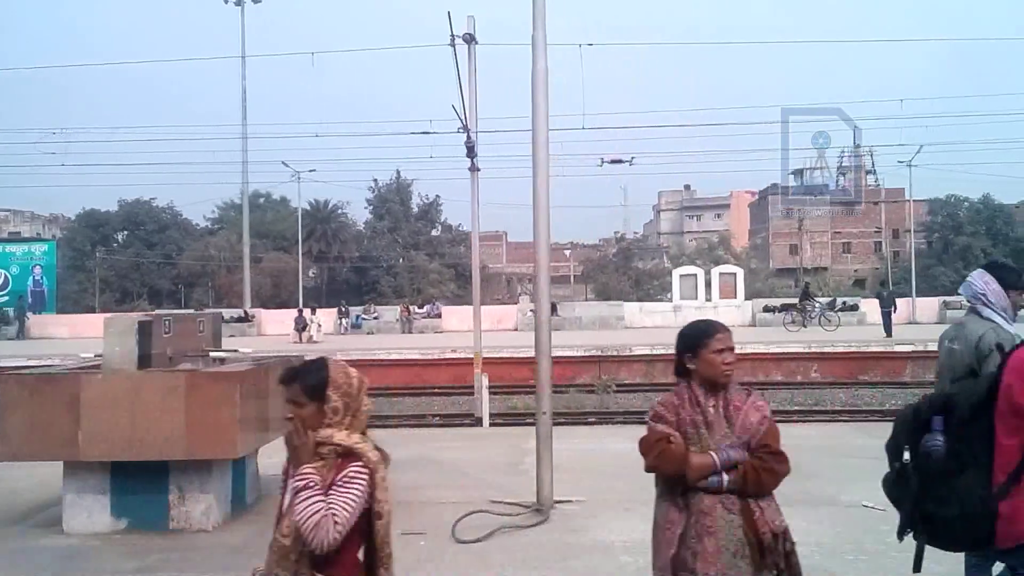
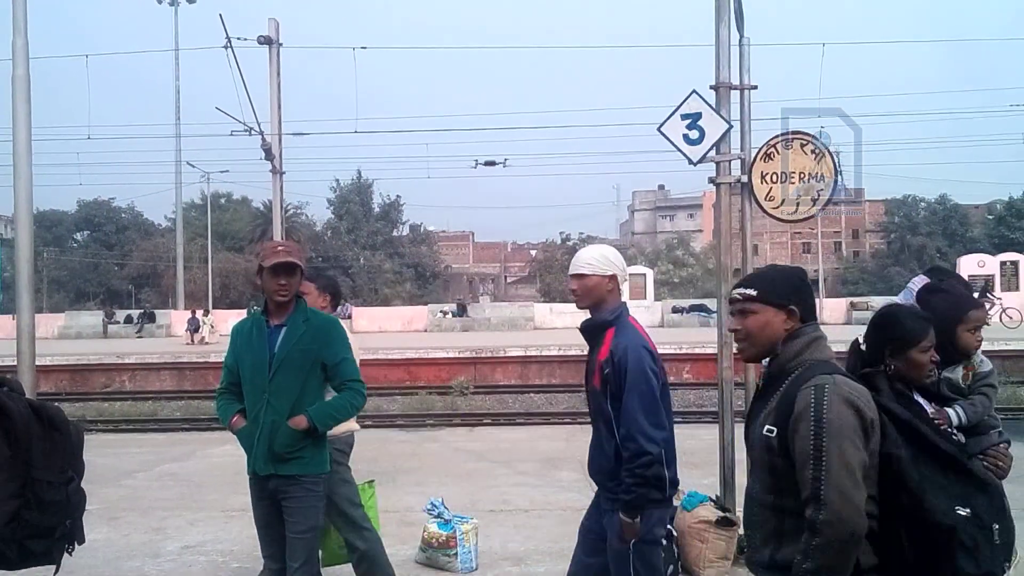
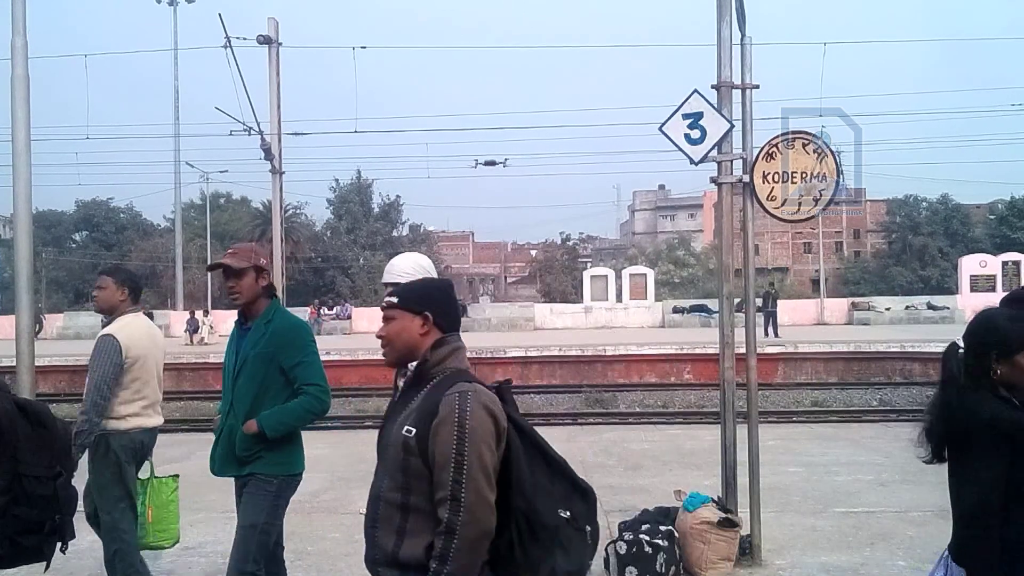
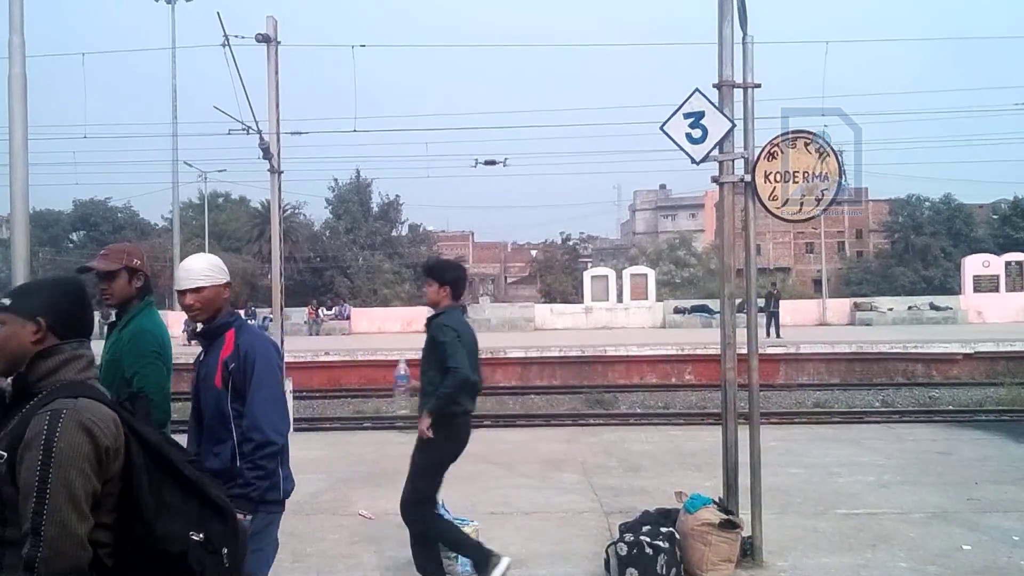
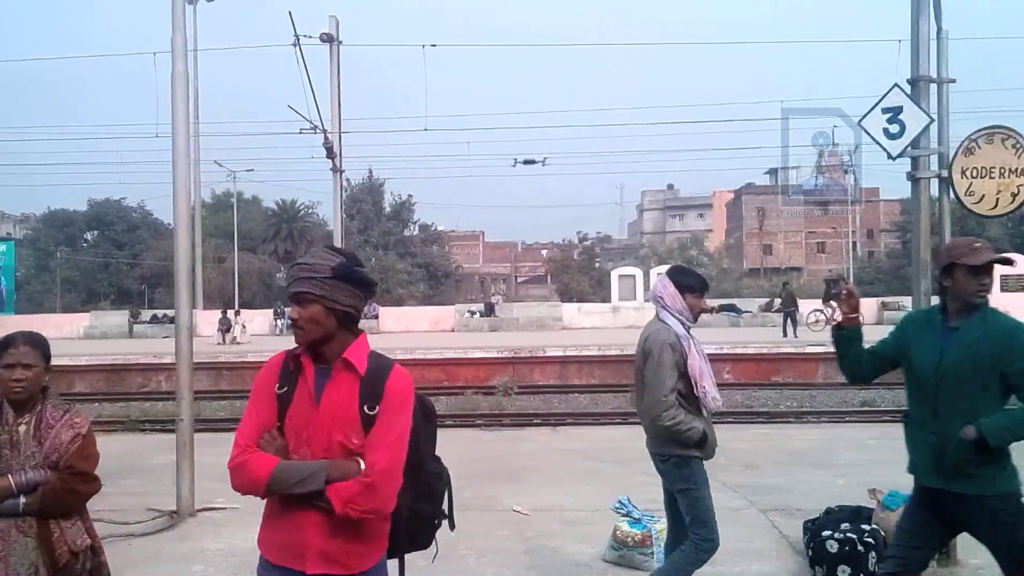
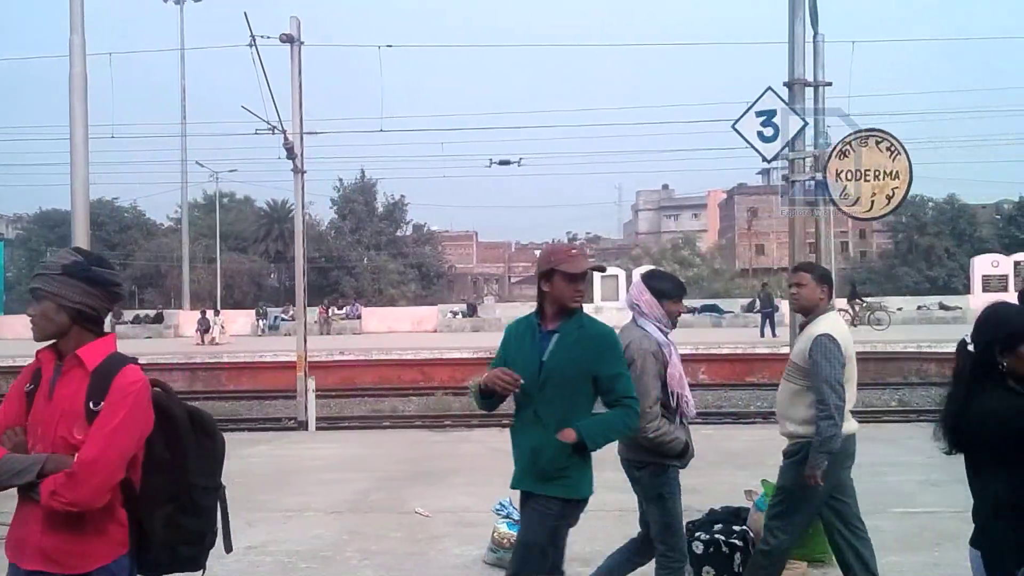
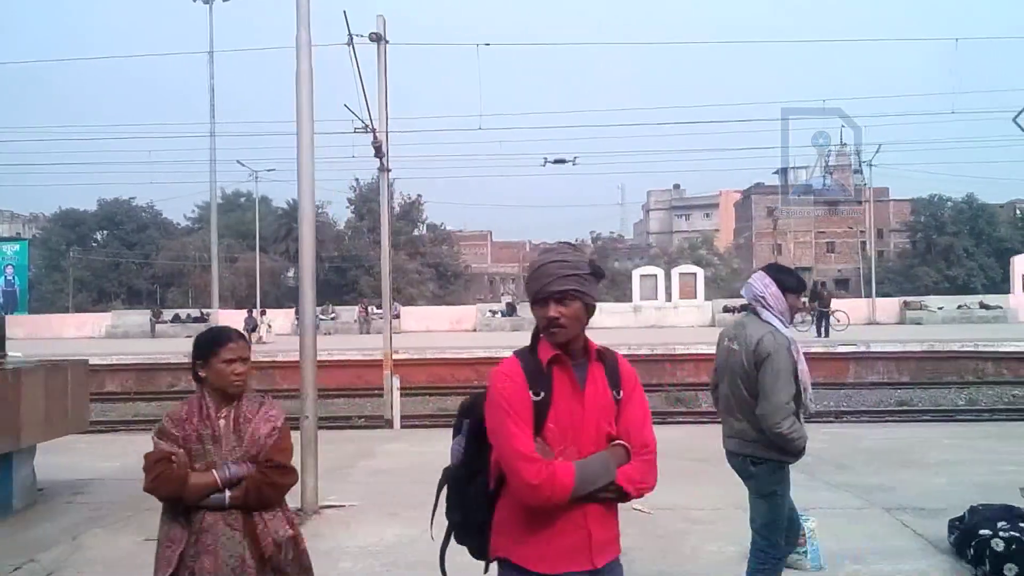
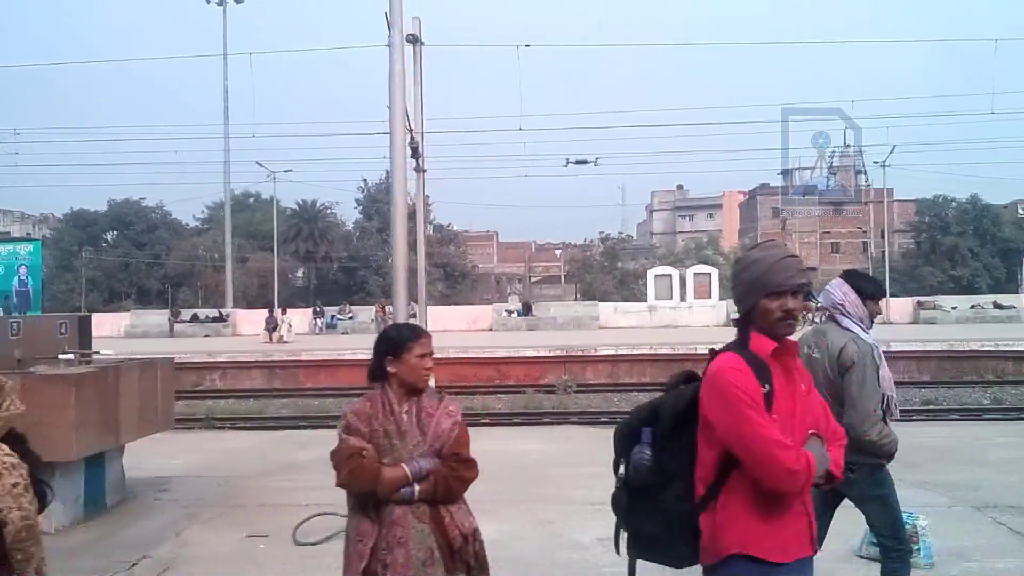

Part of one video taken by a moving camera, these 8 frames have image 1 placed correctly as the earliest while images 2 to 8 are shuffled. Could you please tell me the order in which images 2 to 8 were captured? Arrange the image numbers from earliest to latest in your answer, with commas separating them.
8, 7, 5, 6, 2, 3, 4
